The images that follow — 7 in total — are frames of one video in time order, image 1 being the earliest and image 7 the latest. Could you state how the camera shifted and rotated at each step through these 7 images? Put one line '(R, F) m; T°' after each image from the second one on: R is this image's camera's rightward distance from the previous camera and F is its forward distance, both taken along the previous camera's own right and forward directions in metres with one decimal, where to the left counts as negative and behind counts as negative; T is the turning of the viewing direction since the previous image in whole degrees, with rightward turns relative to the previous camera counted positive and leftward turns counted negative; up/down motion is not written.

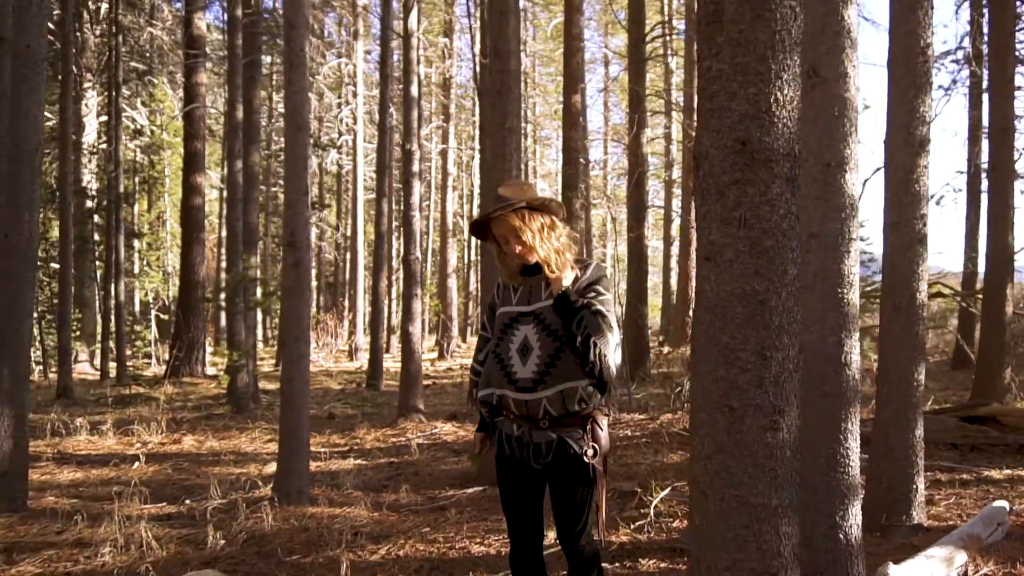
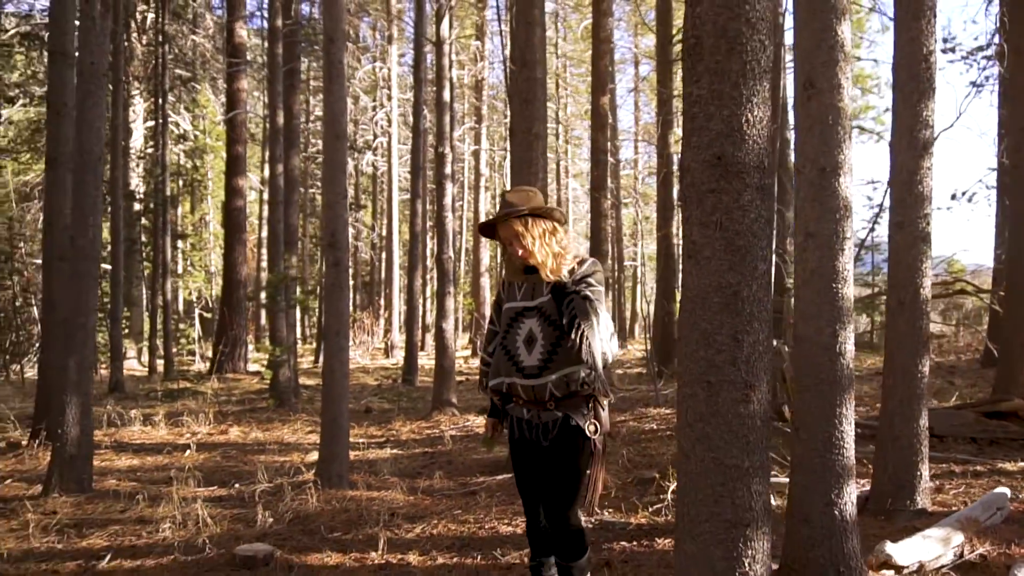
(+0.1, -0.3) m; -3°
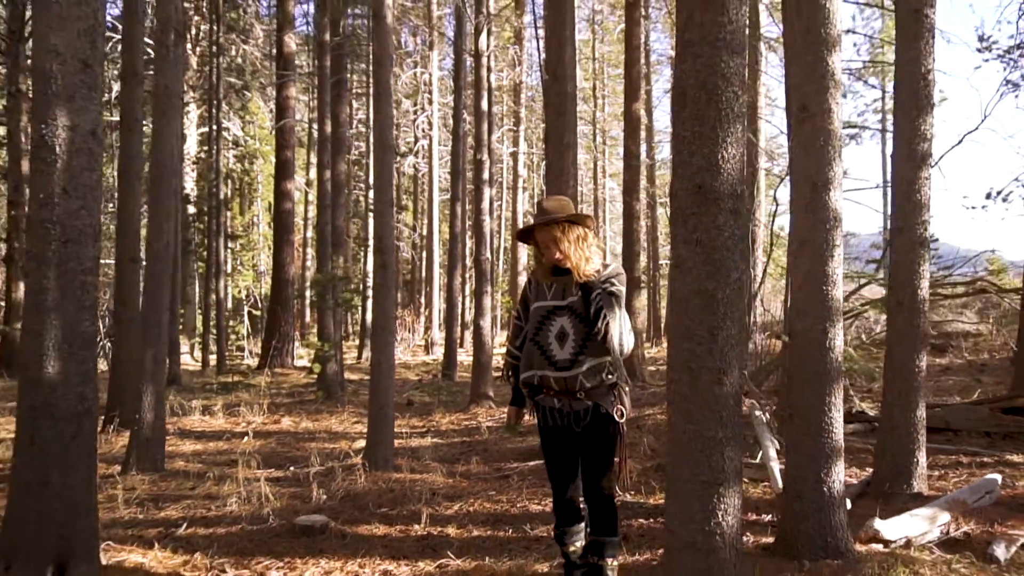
(+0.1, -0.5) m; -3°
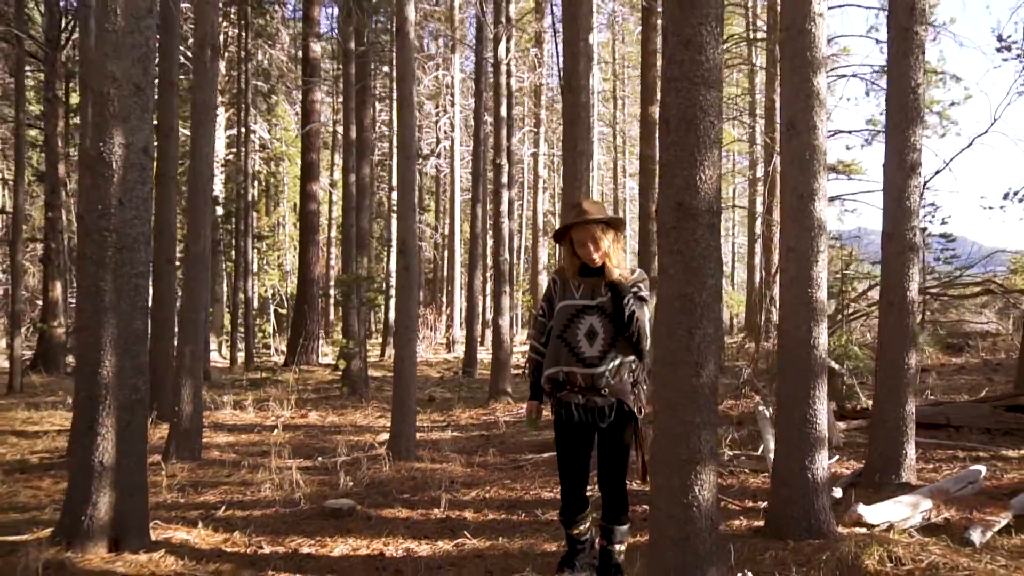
(+0.1, -0.4) m; -2°
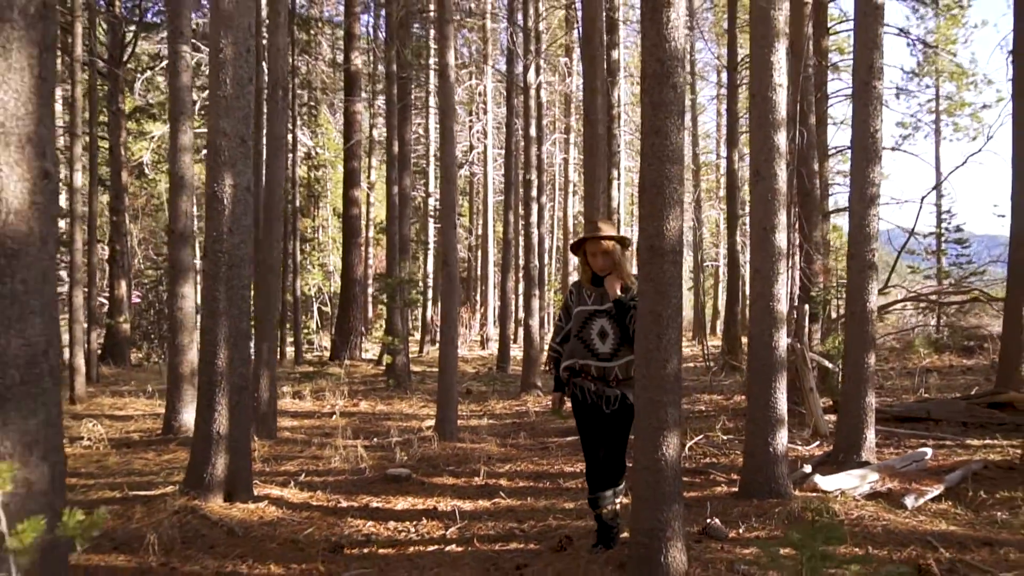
(0.0, -1.2) m; -2°
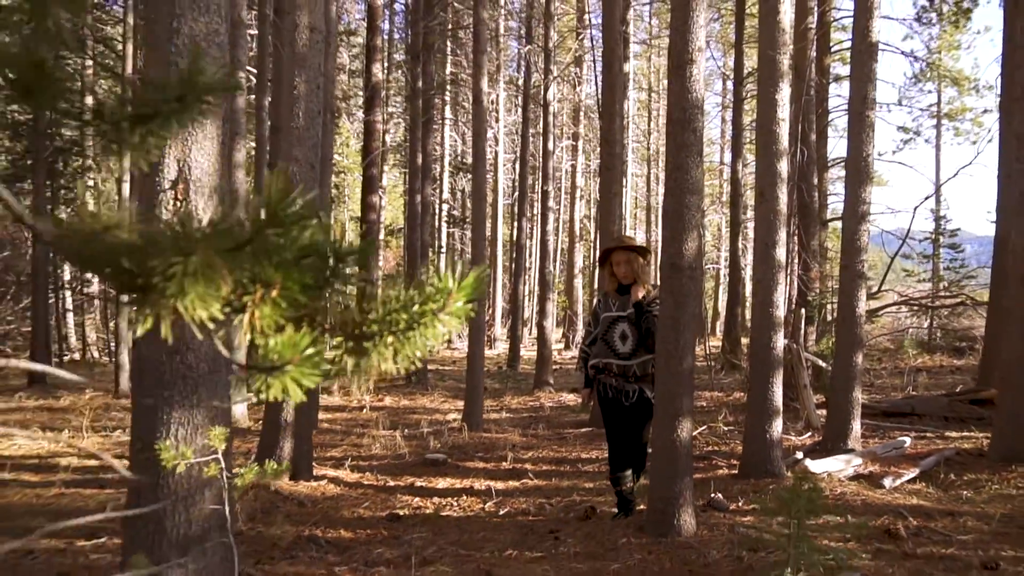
(-0.2, -0.8) m; 0°
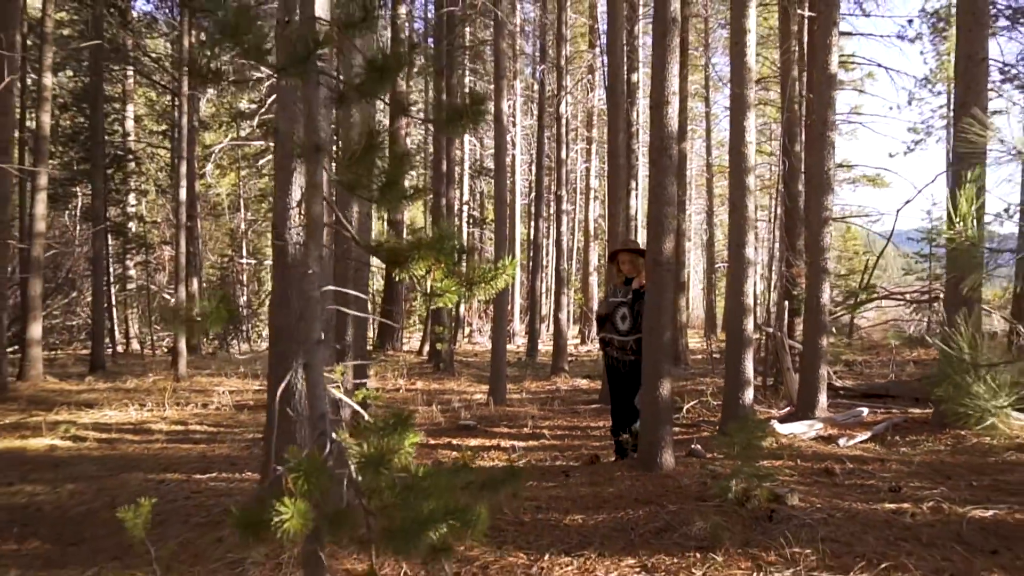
(0.0, -1.4) m; -1°
